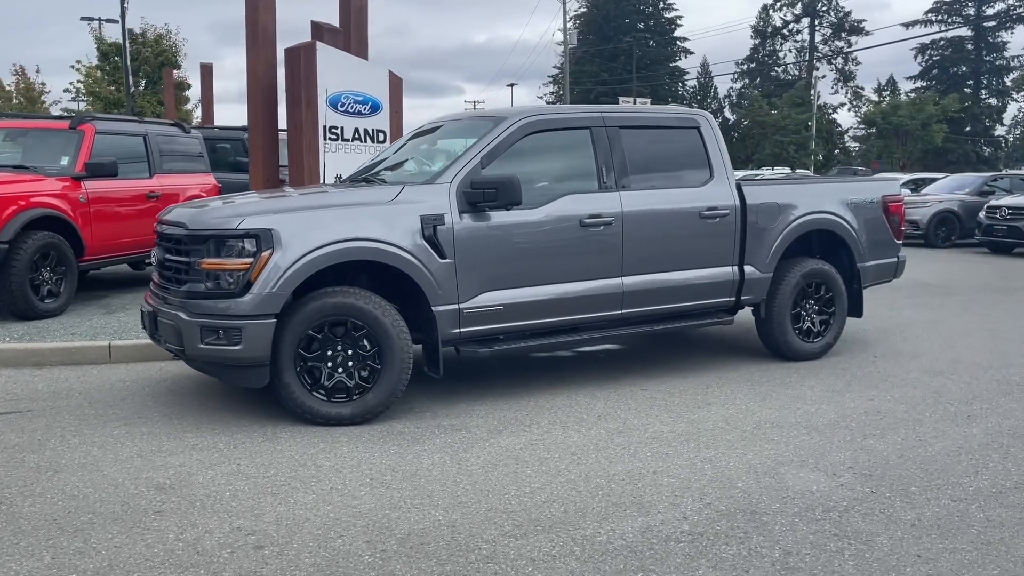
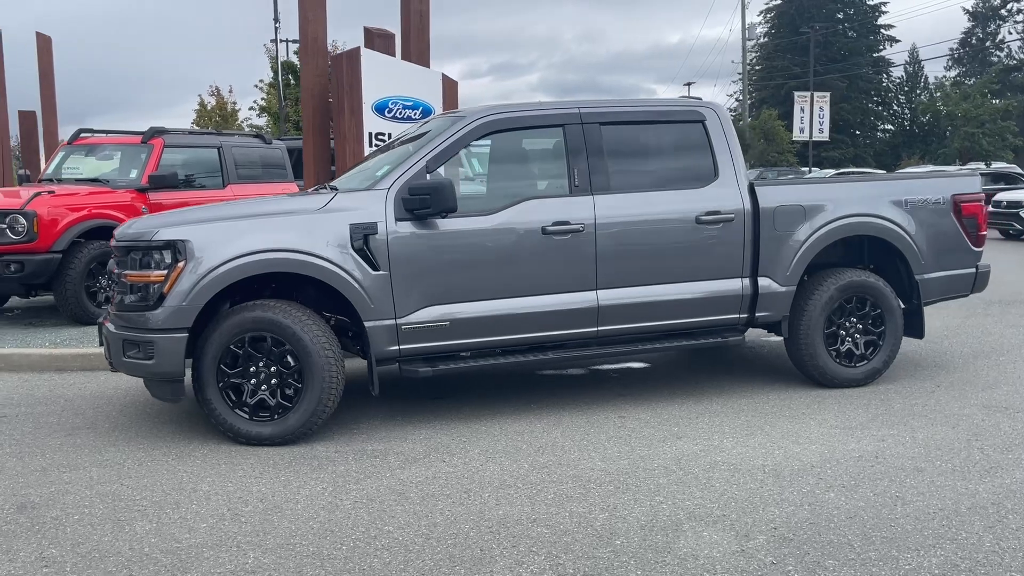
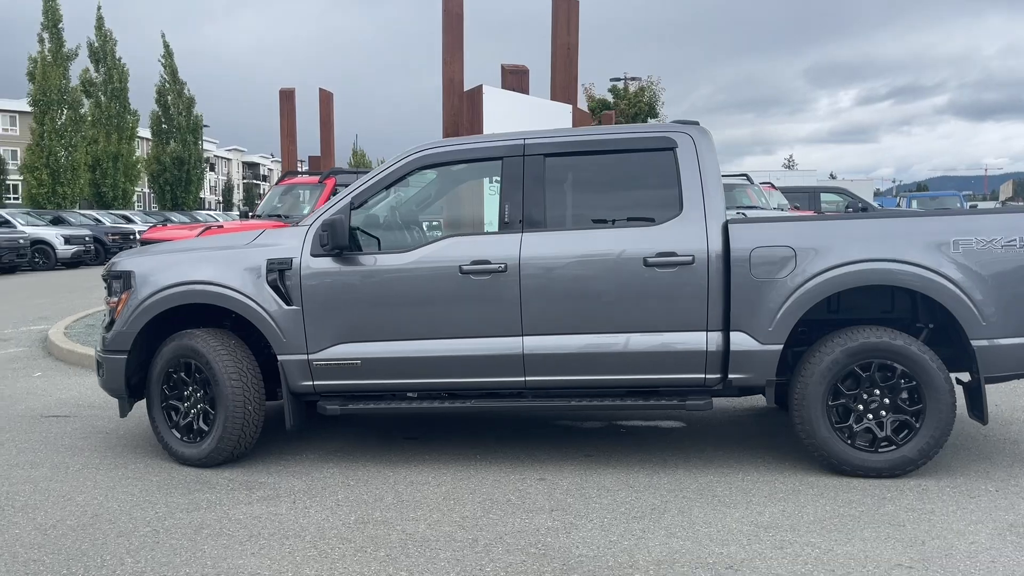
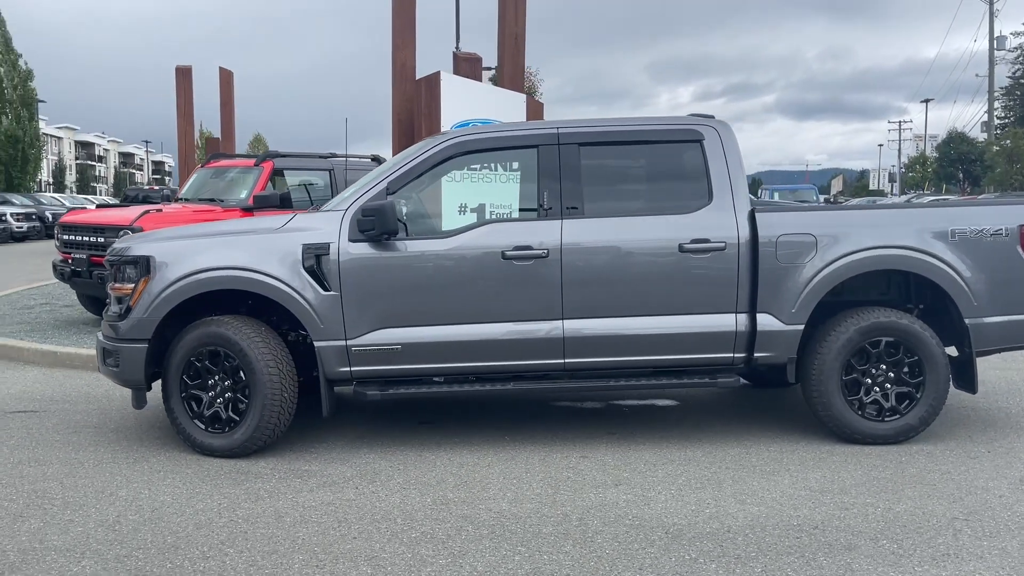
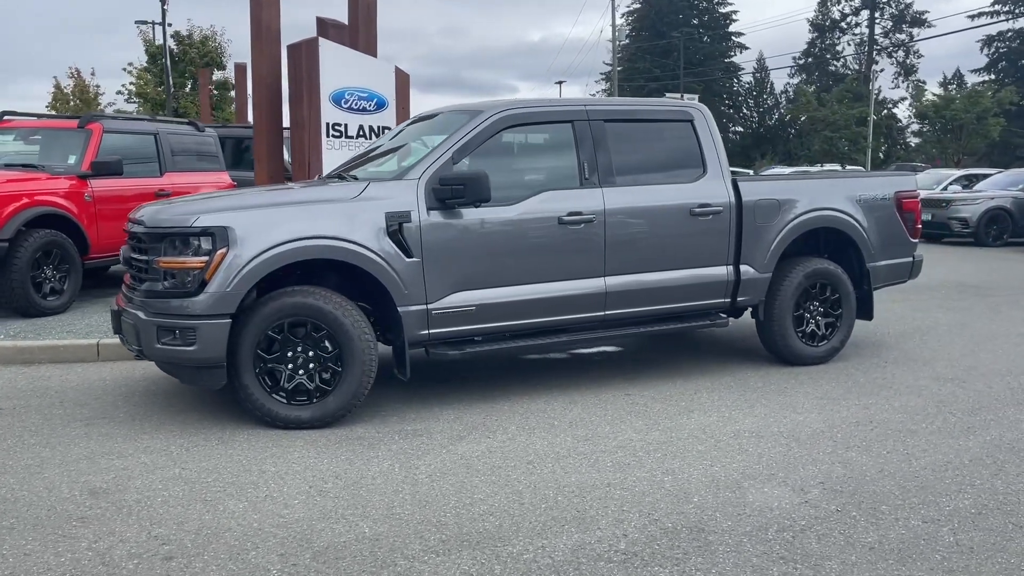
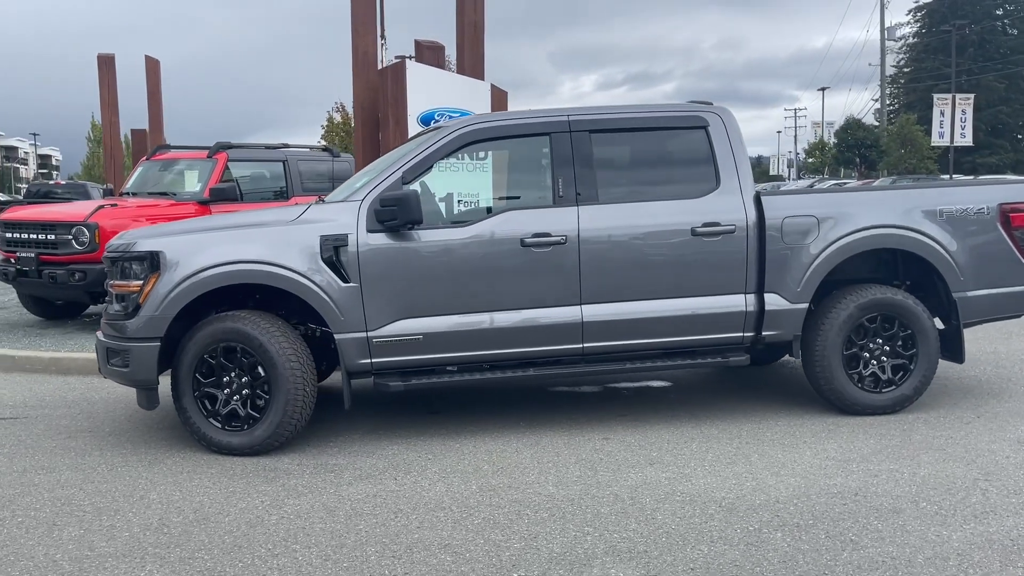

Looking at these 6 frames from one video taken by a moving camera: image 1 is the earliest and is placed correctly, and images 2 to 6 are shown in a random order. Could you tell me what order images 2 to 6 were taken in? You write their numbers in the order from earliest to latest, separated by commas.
5, 2, 6, 4, 3
